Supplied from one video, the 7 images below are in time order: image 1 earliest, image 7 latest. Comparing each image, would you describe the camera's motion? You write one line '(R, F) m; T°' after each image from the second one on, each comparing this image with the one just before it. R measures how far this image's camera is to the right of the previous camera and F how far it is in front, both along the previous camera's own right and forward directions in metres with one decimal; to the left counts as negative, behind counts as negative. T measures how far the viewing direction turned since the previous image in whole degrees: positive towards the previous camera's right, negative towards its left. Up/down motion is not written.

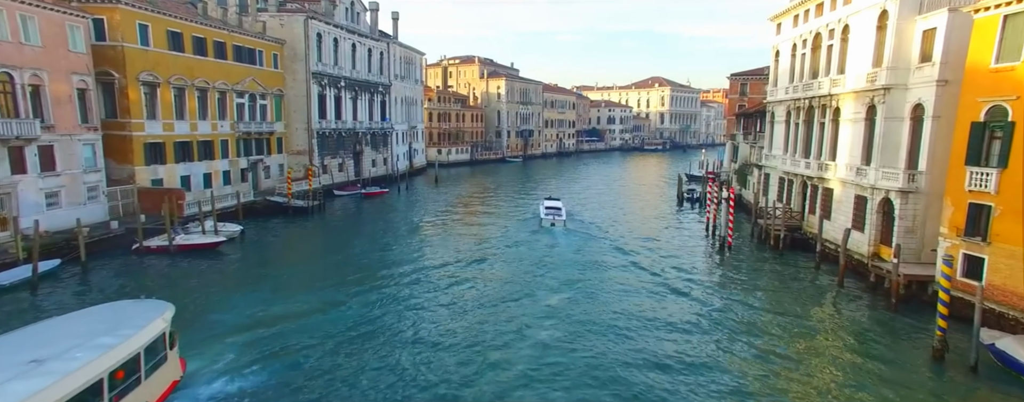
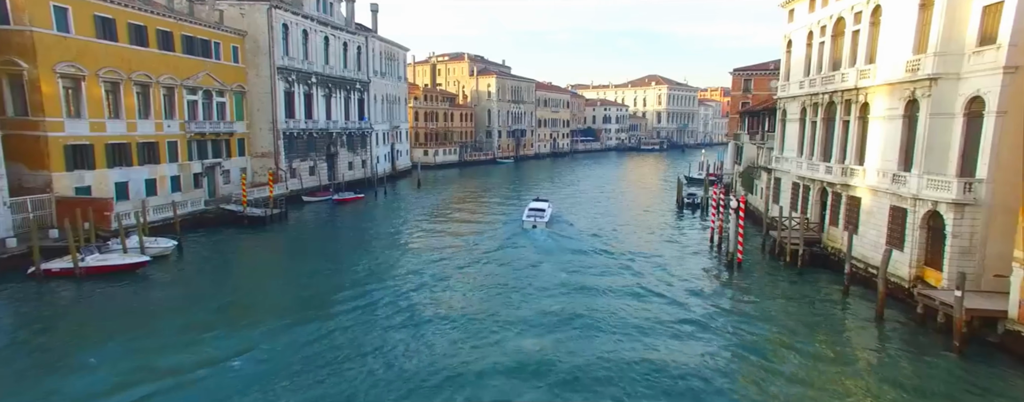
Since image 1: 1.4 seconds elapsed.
(+0.8, +3.4) m; 0°
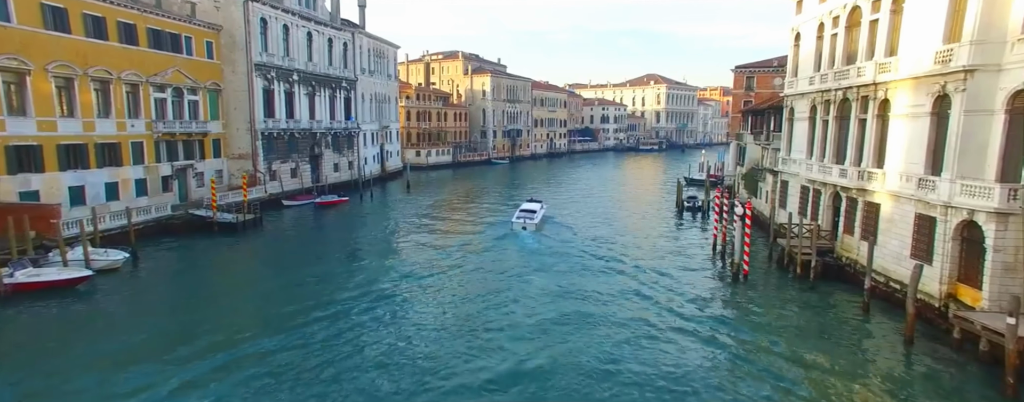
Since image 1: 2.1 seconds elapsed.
(+0.5, +2.0) m; 0°
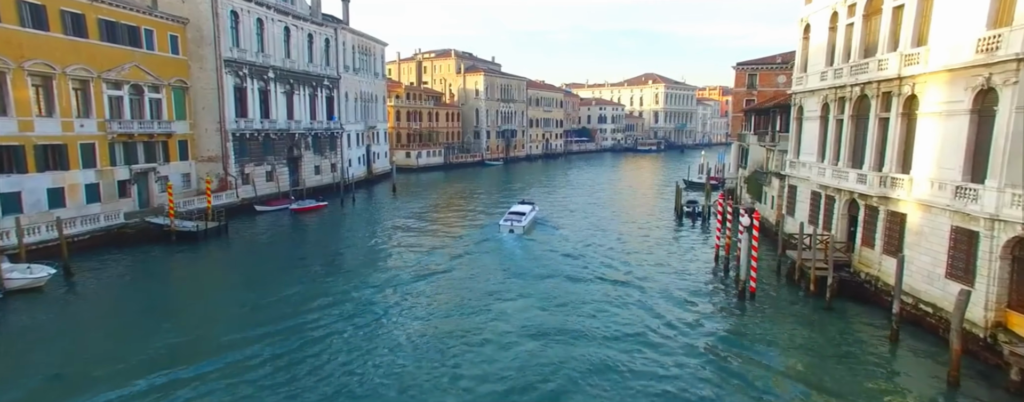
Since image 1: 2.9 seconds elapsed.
(+0.7, +2.3) m; 0°
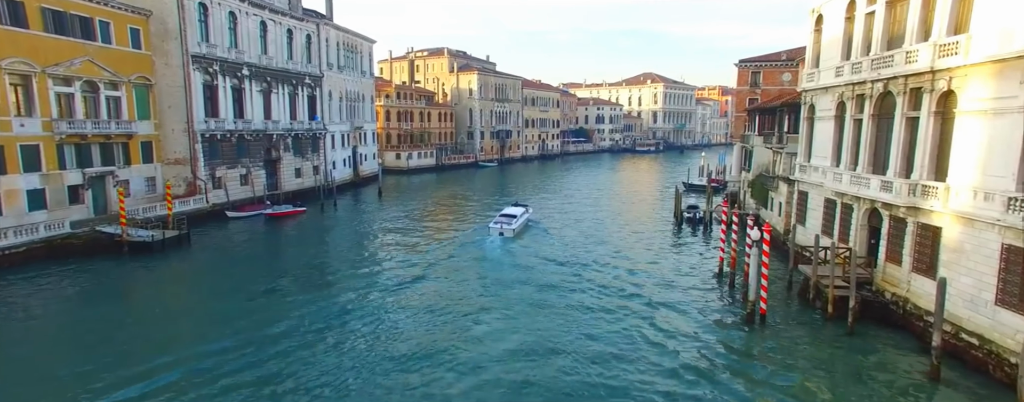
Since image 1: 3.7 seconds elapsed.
(+0.6, +2.2) m; 0°
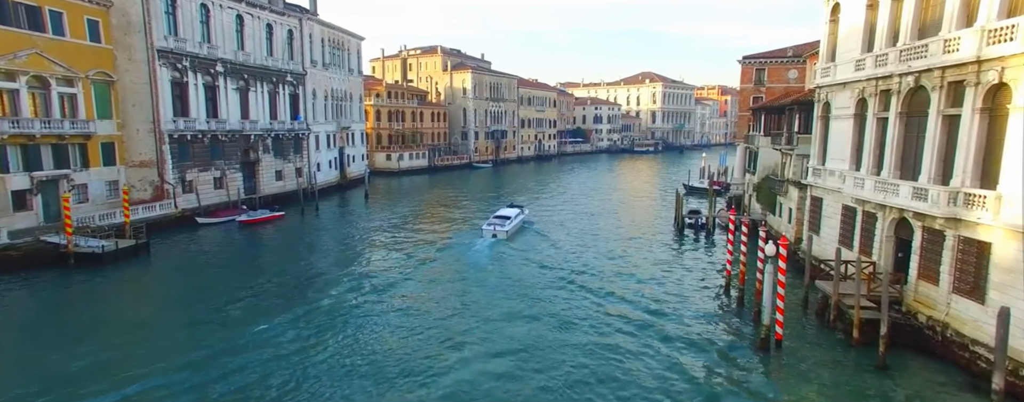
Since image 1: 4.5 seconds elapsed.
(+0.5, +2.1) m; 0°
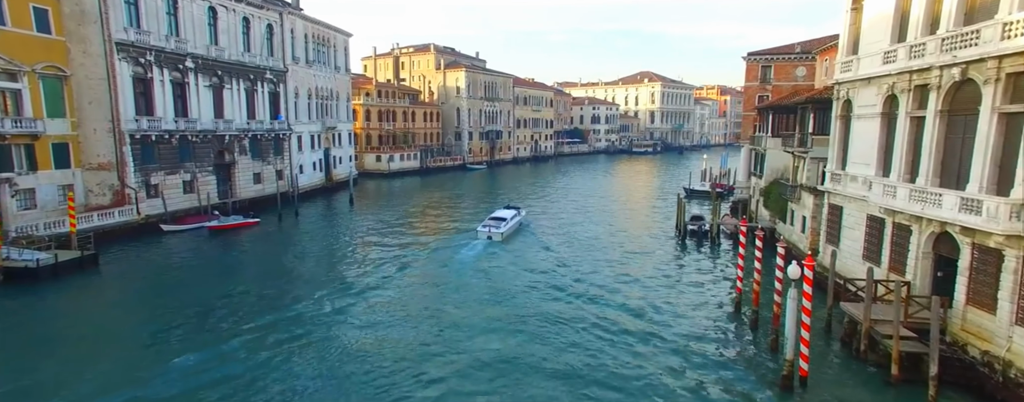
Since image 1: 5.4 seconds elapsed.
(+0.4, +2.2) m; 0°
